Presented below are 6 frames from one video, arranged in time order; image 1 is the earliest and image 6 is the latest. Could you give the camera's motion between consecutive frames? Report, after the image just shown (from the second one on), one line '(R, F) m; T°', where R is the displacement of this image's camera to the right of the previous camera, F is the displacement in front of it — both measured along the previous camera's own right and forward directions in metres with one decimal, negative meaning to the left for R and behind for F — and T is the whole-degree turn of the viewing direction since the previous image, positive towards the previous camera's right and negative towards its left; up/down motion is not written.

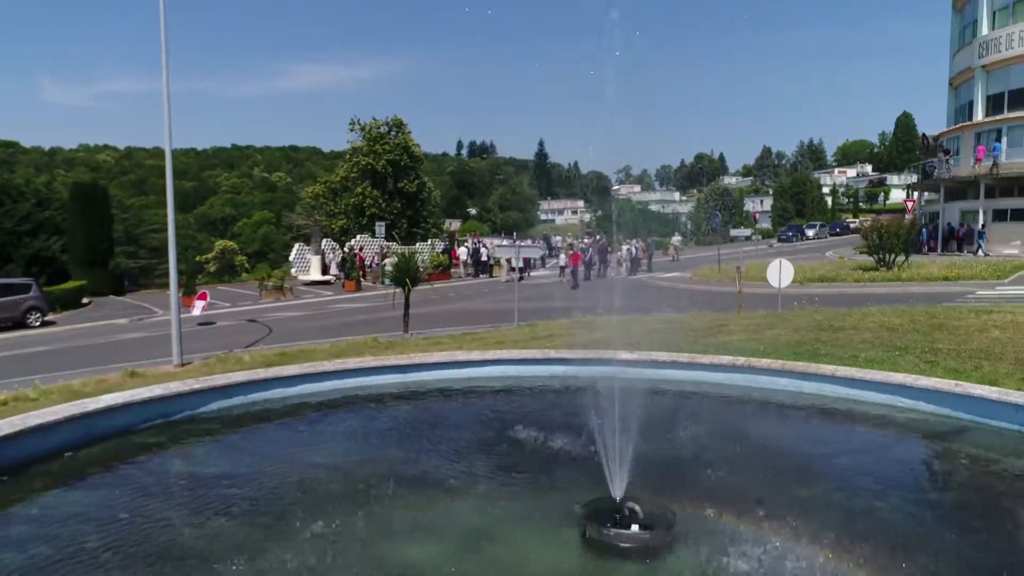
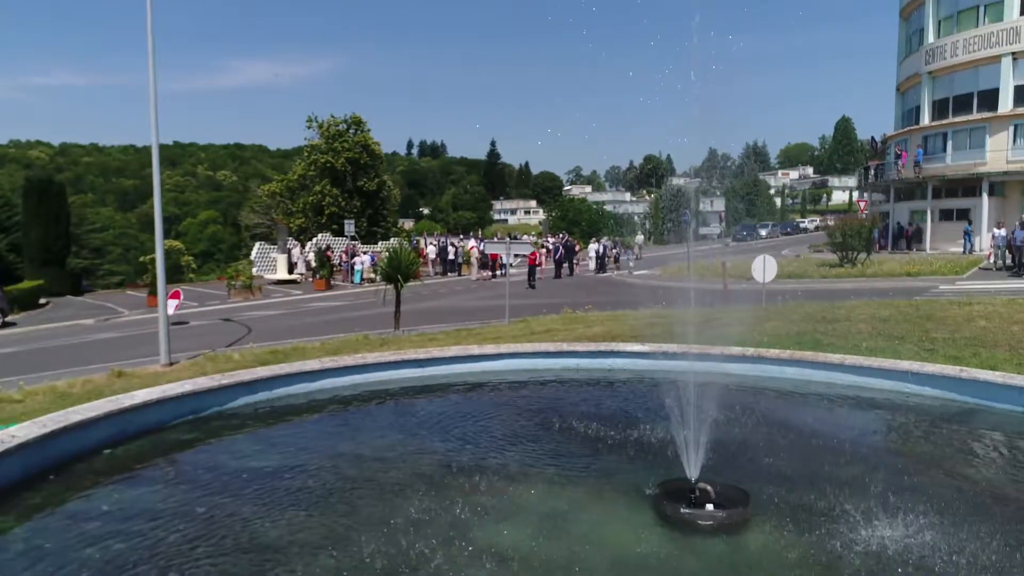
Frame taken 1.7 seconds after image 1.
(-1.2, -0.1) m; +4°
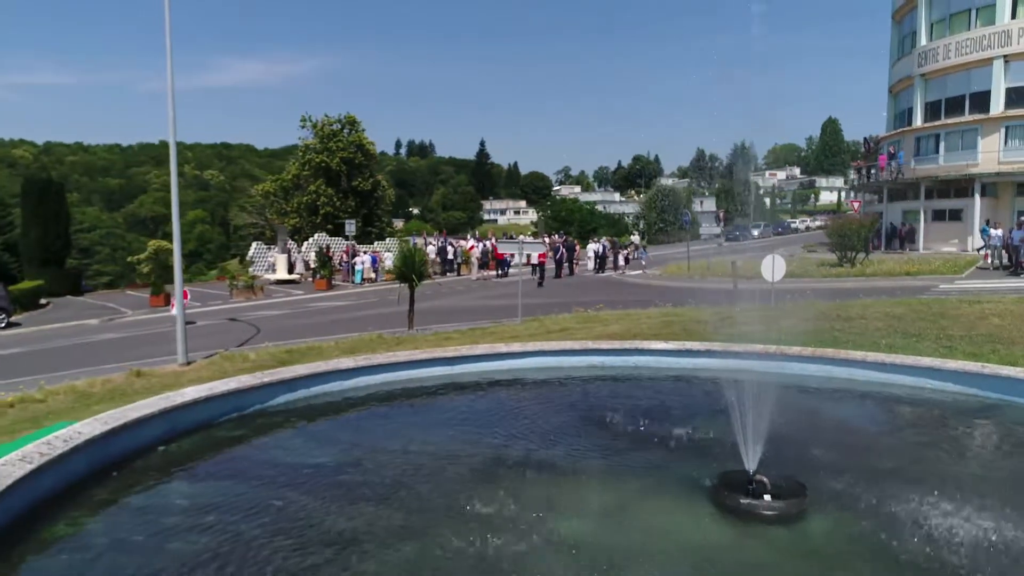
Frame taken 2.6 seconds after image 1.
(-0.7, -0.2) m; +1°
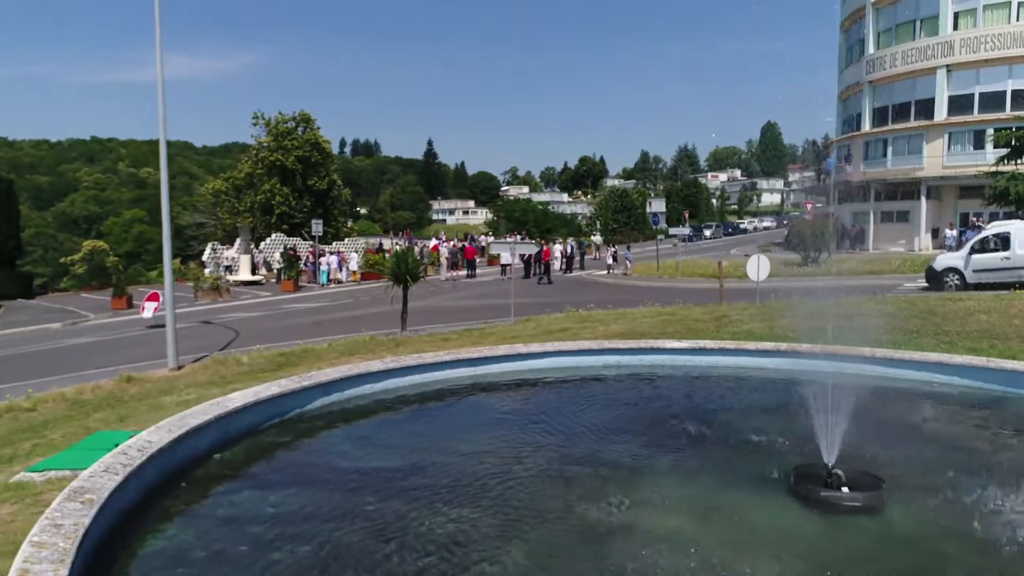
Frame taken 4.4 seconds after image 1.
(-1.3, 0.0) m; +4°
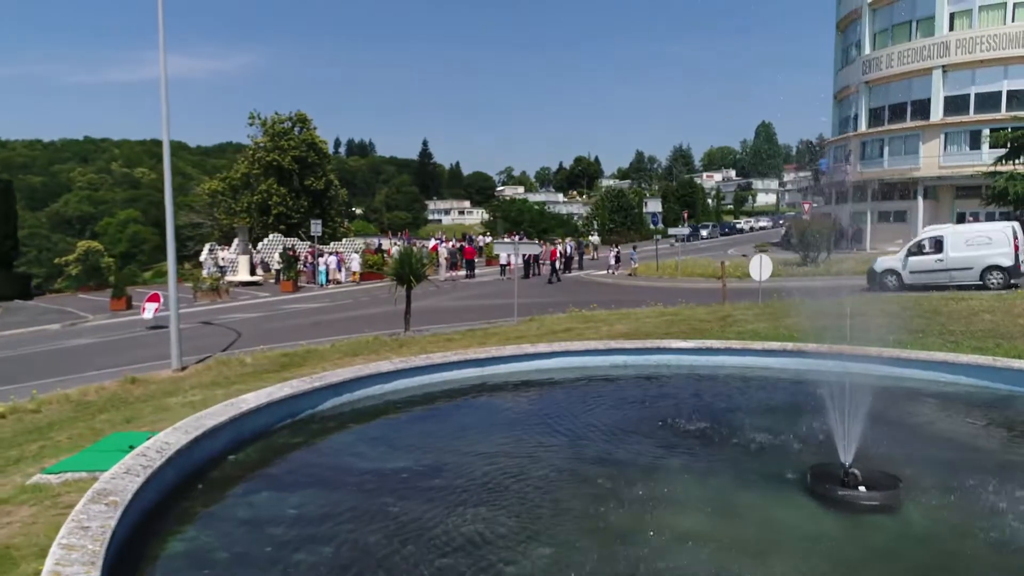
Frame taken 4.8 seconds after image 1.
(-0.2, 0.0) m; 0°
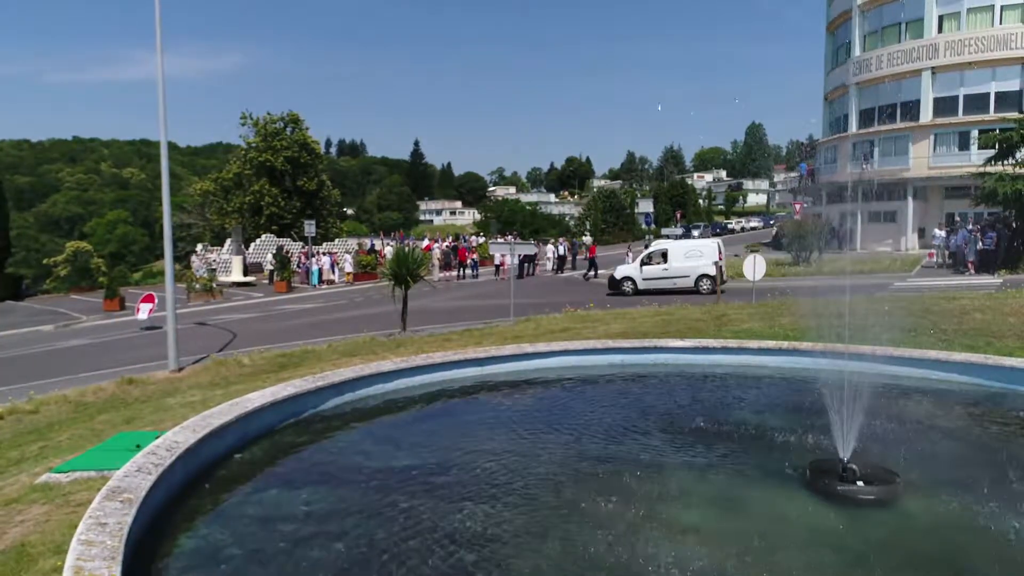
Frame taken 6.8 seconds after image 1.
(-0.1, -0.1) m; +1°
